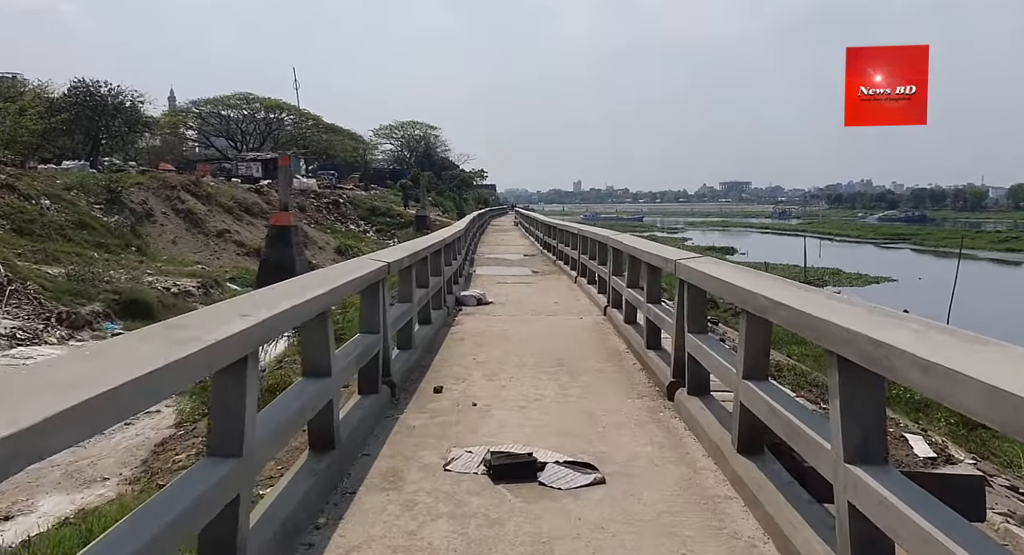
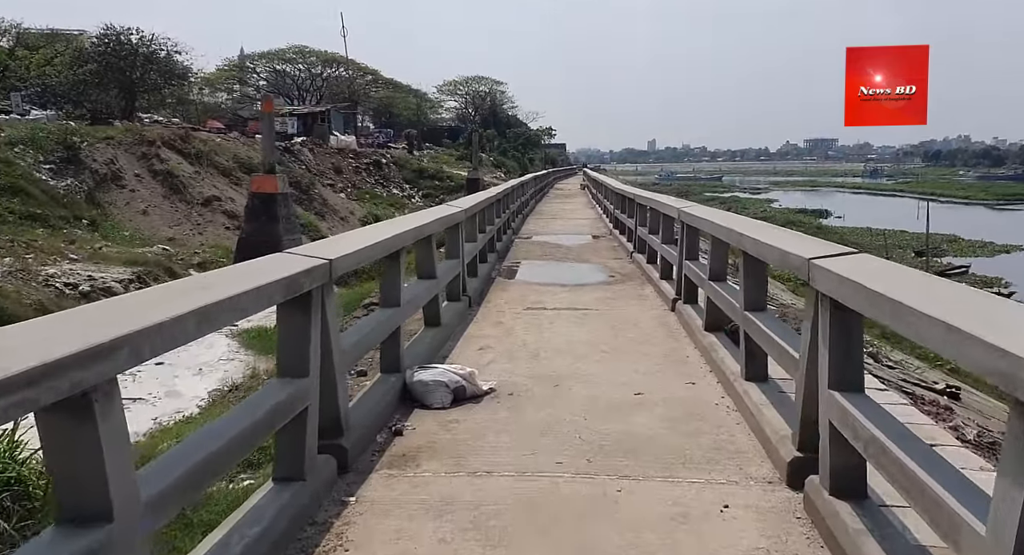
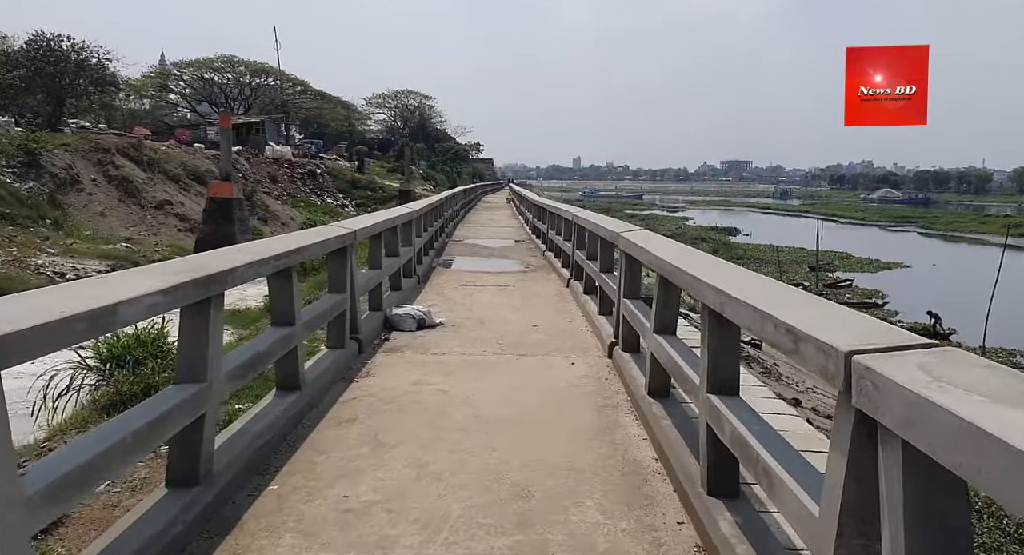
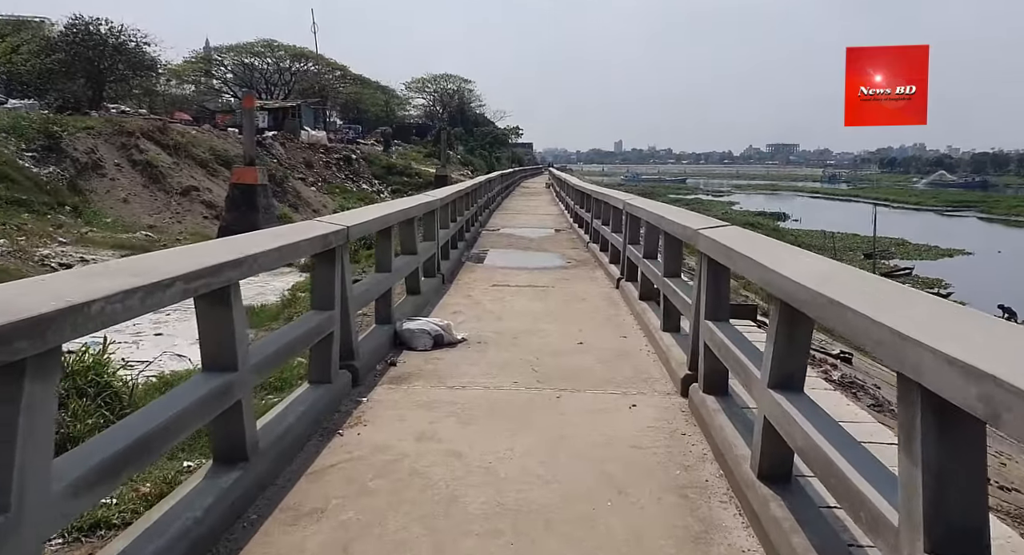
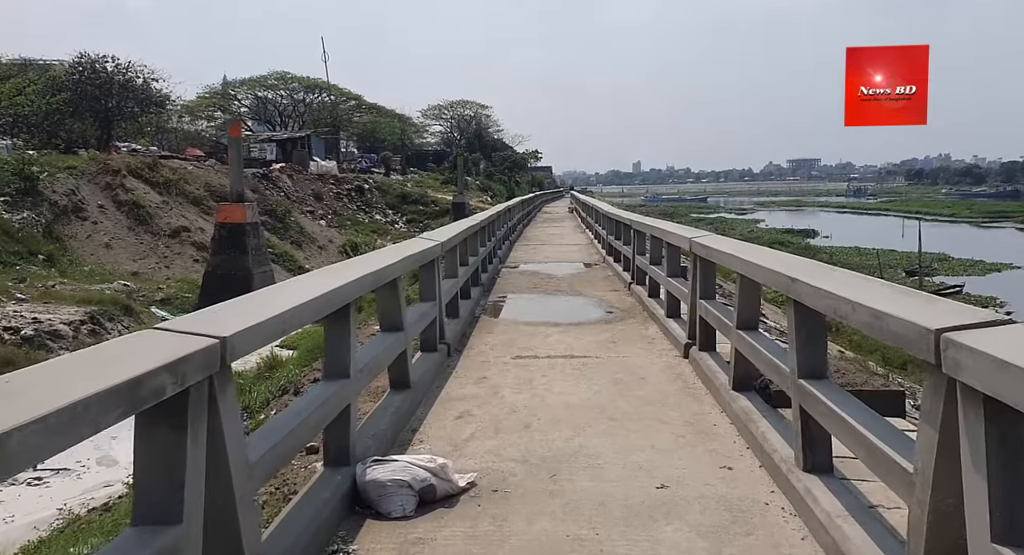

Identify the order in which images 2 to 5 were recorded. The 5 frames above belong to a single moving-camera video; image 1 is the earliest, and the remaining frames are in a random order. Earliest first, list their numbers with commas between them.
3, 4, 2, 5
